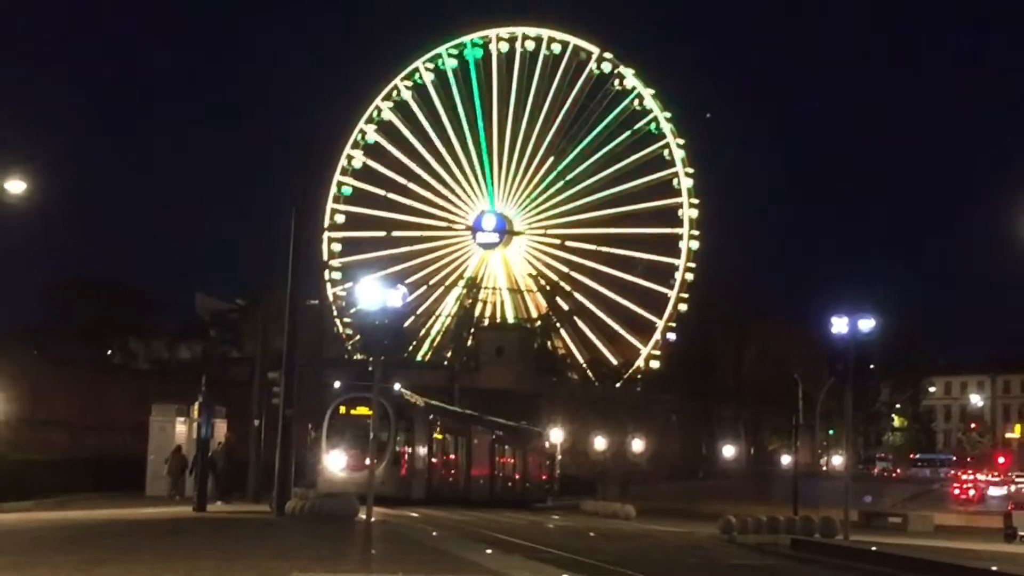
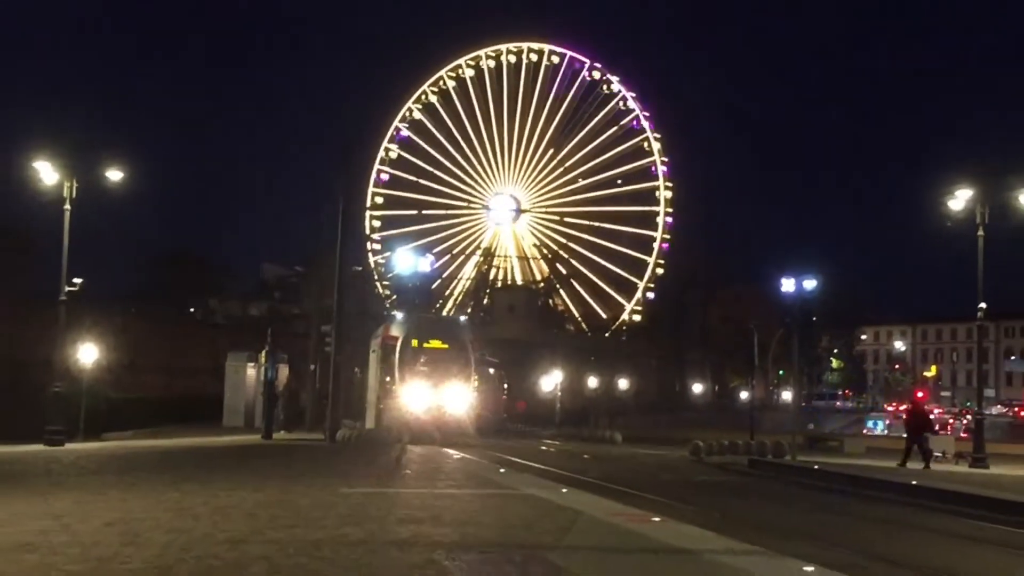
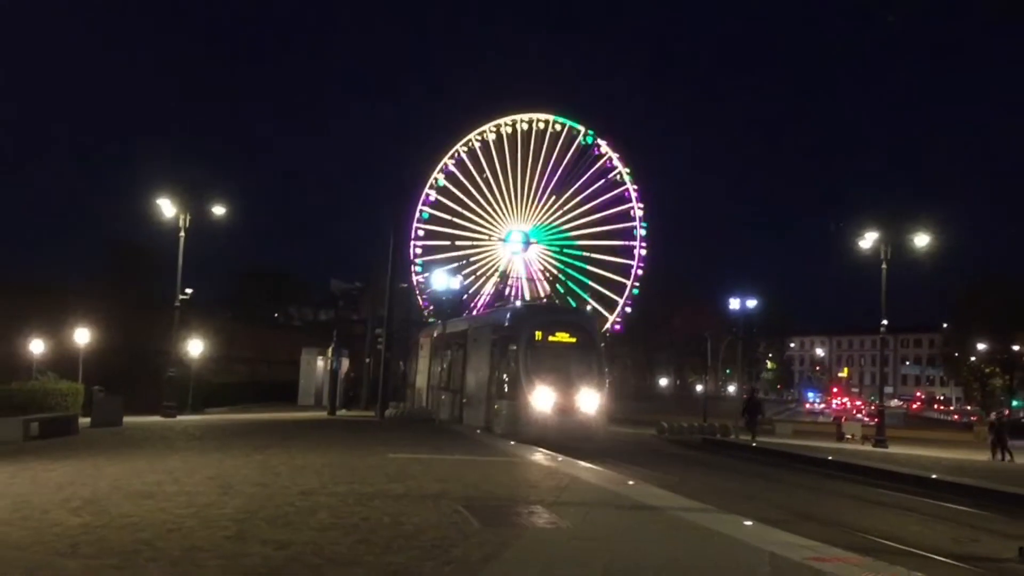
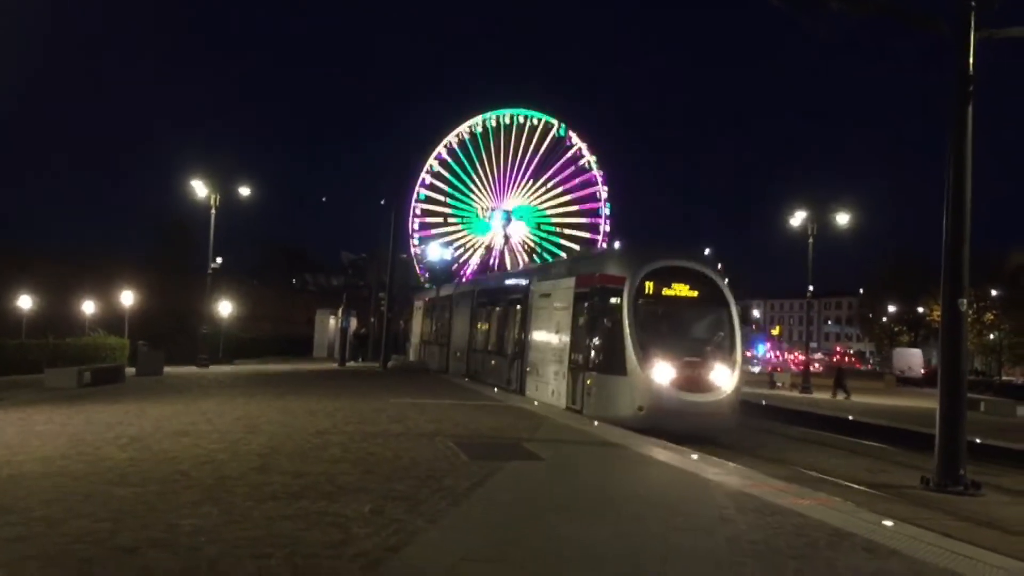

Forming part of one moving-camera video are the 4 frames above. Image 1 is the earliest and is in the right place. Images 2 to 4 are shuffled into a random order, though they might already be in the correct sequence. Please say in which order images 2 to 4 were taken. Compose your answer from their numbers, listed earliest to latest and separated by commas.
2, 3, 4
